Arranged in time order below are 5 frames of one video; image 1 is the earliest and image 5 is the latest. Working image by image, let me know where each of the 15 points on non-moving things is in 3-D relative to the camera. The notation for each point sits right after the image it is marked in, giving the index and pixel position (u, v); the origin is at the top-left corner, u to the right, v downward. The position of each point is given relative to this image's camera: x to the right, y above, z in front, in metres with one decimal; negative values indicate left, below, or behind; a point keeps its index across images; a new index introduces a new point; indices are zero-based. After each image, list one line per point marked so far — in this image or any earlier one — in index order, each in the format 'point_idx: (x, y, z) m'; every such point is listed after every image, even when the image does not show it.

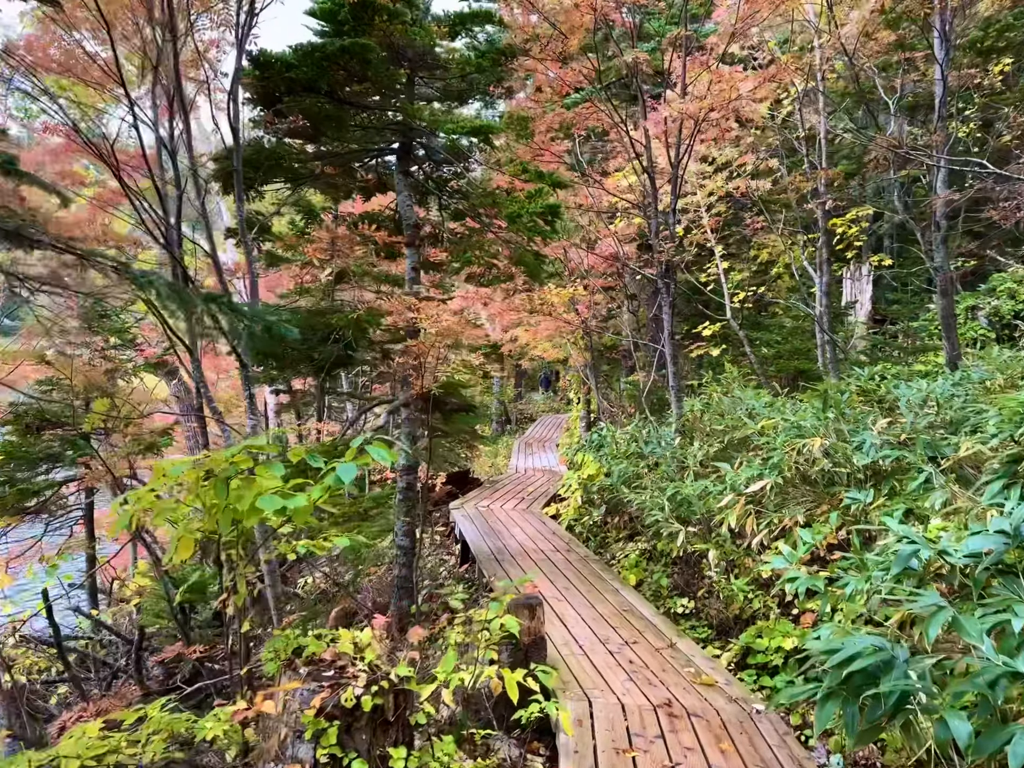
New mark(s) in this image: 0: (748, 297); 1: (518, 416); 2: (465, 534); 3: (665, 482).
0: (+2.5, +0.9, +8.0) m
1: (+0.1, -0.6, +14.4) m
2: (-0.3, -1.0, +4.9) m
3: (+0.9, -0.6, +4.4) m
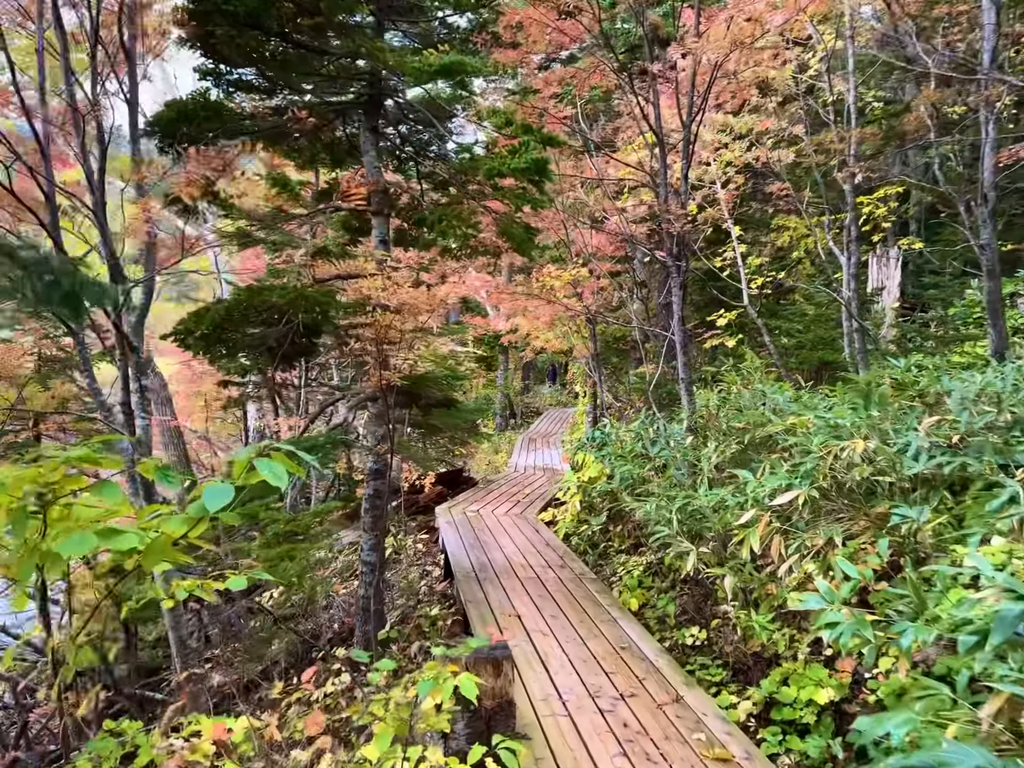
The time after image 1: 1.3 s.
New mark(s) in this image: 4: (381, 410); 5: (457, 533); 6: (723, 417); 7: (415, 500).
0: (+2.5, +1.0, +7.4) m
1: (+0.2, -0.5, +13.9) m
2: (-0.4, -0.9, +4.3) m
3: (+0.8, -0.5, +3.8) m
4: (-0.6, -0.1, +3.7) m
5: (-0.3, -0.9, +4.6) m
6: (+1.1, -0.2, +4.1) m
7: (-0.7, -0.9, +5.9) m
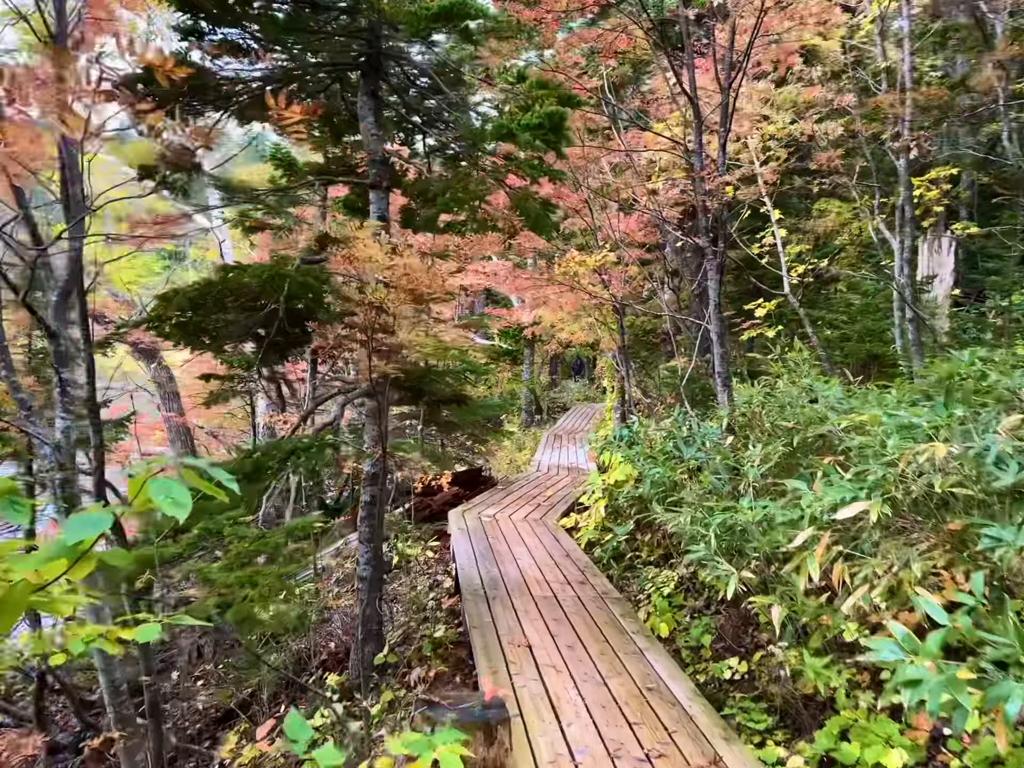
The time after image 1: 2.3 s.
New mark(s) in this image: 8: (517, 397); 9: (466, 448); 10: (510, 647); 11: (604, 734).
0: (+2.7, +1.0, +6.9) m
1: (+0.6, -0.4, +13.4) m
2: (-0.3, -0.9, +3.9) m
3: (+0.9, -0.5, +3.4) m
4: (-0.6, -0.1, +3.3) m
5: (-0.2, -0.9, +4.2) m
6: (+1.2, -0.2, +3.7) m
7: (-0.6, -0.9, +5.5) m
8: (+0.1, -0.2, +11.6) m
9: (-0.3, -0.5, +5.9) m
10: (0.0, -0.9, +2.7) m
11: (+0.3, -0.9, +2.1) m
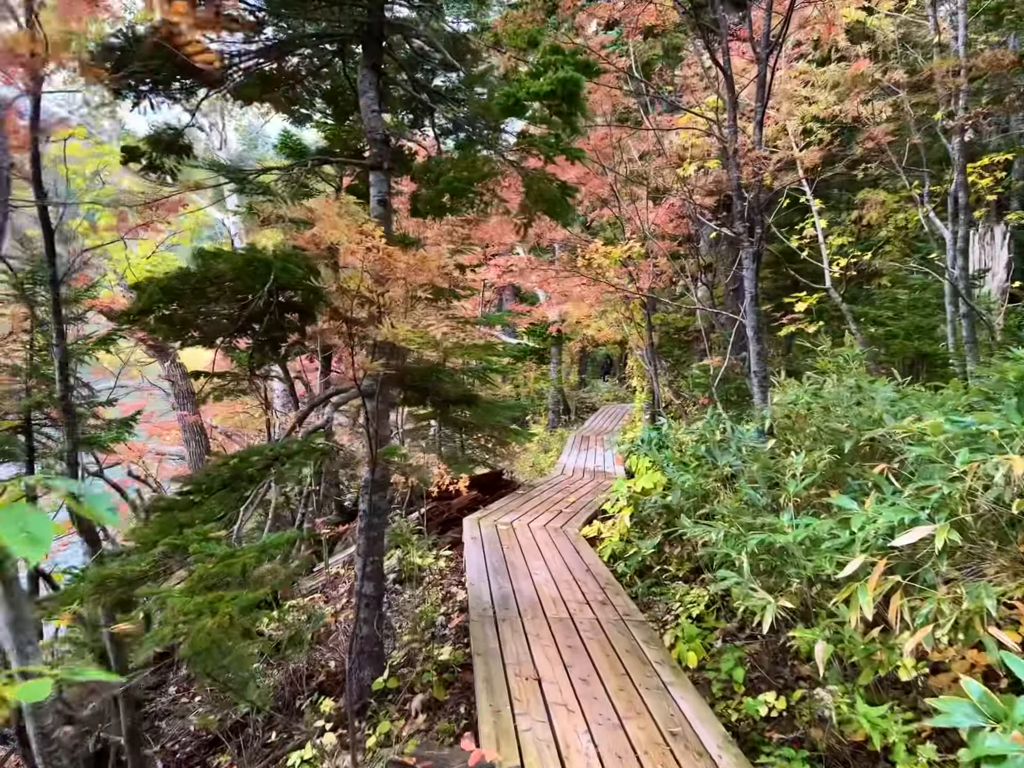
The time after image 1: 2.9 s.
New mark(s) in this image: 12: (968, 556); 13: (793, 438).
0: (+2.9, +1.0, +6.4) m
1: (+1.1, -0.4, +13.1) m
2: (-0.2, -0.9, +3.7) m
3: (+0.9, -0.5, +3.0) m
4: (-0.5, -0.1, +3.1) m
5: (-0.1, -0.9, +3.9) m
6: (+1.3, -0.2, +3.3) m
7: (-0.5, -0.9, +5.3) m
8: (+0.5, -0.2, +11.3) m
9: (-0.2, -0.5, +5.6) m
10: (0.0, -0.9, +2.4) m
11: (+0.2, -0.9, +1.8) m
12: (+1.2, -0.5, +2.0) m
13: (+1.2, -0.2, +3.3) m
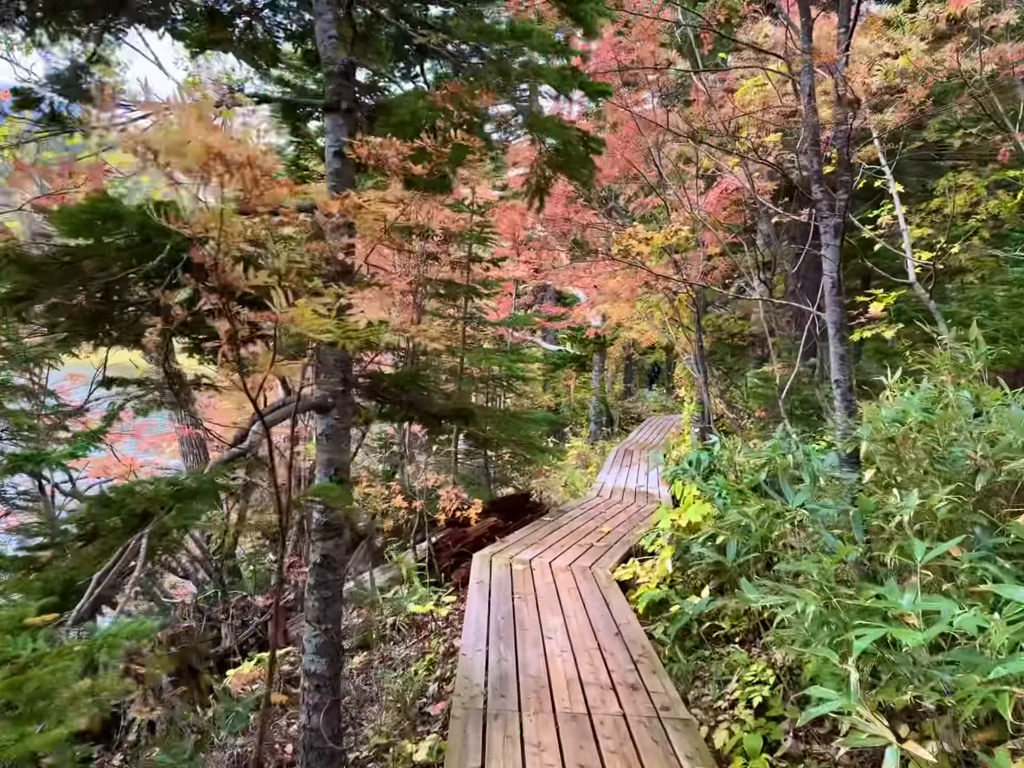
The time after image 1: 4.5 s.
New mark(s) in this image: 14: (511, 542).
0: (+3.1, +0.9, +5.5) m
1: (+1.8, -0.5, +12.3) m
2: (-0.2, -0.9, +2.9) m
3: (+0.9, -0.5, +2.2) m
4: (-0.5, -0.1, +2.4) m
5: (-0.1, -0.9, +3.2) m
6: (+1.3, -0.2, +2.5) m
7: (-0.3, -0.9, +4.5) m
8: (+1.0, -0.3, +10.5) m
9: (0.0, -0.5, +4.9) m
10: (0.0, -0.9, +1.6) m
11: (+0.2, -1.0, +1.0) m
12: (+1.1, -0.5, +1.2) m
13: (+1.2, -0.3, +2.4) m
14: (0.0, -0.9, +4.2) m
